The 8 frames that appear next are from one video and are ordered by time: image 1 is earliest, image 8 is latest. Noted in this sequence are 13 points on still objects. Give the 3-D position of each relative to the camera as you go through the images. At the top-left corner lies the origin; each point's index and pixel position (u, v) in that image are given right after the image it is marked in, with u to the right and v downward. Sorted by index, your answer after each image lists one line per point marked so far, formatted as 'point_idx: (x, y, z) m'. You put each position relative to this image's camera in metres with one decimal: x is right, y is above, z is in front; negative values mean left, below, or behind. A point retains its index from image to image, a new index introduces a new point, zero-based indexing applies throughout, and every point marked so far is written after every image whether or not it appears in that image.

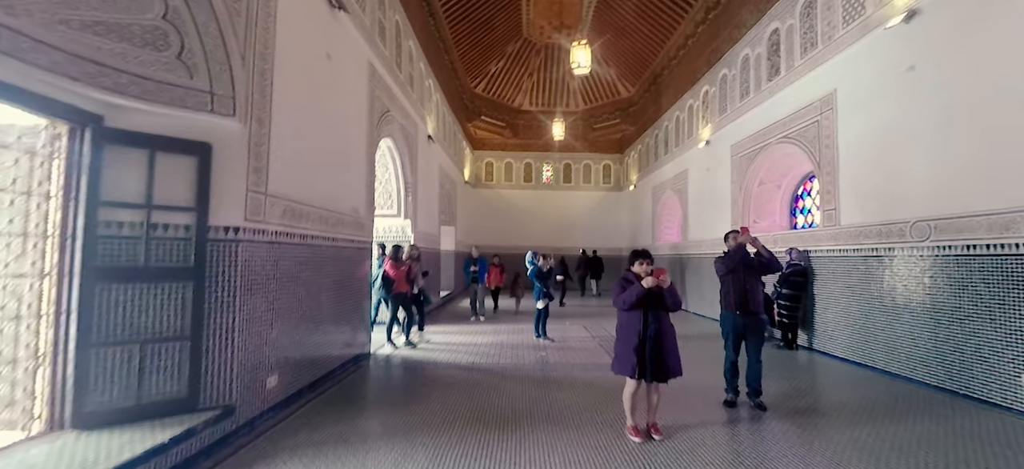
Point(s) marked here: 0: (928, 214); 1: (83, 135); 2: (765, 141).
0: (+3.7, +0.2, +3.7) m
1: (-2.2, +0.5, +2.1) m
2: (+3.7, +1.4, +6.1) m
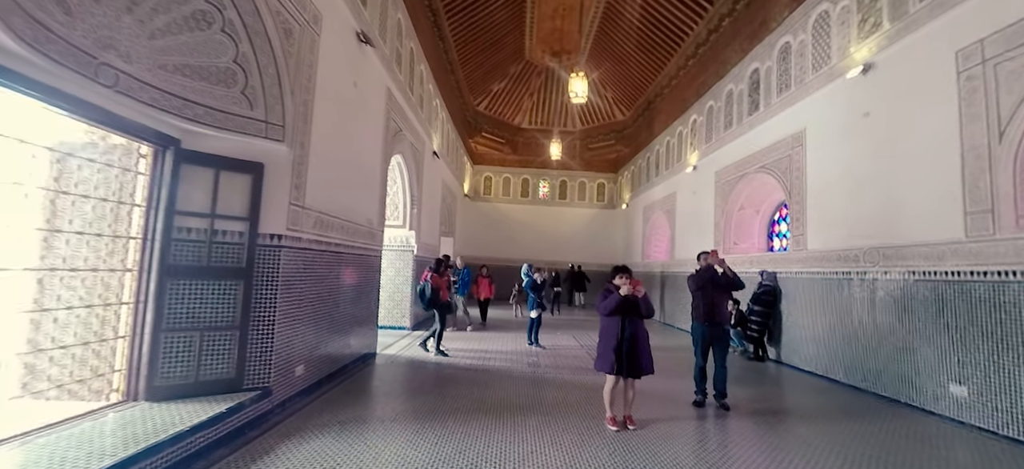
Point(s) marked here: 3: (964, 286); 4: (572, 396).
0: (+3.7, -0.1, +4.2) m
1: (-2.1, +0.5, +2.5) m
2: (+3.8, +1.0, +6.6) m
3: (+3.7, -0.4, +3.3) m
4: (+0.6, -1.5, +3.9) m
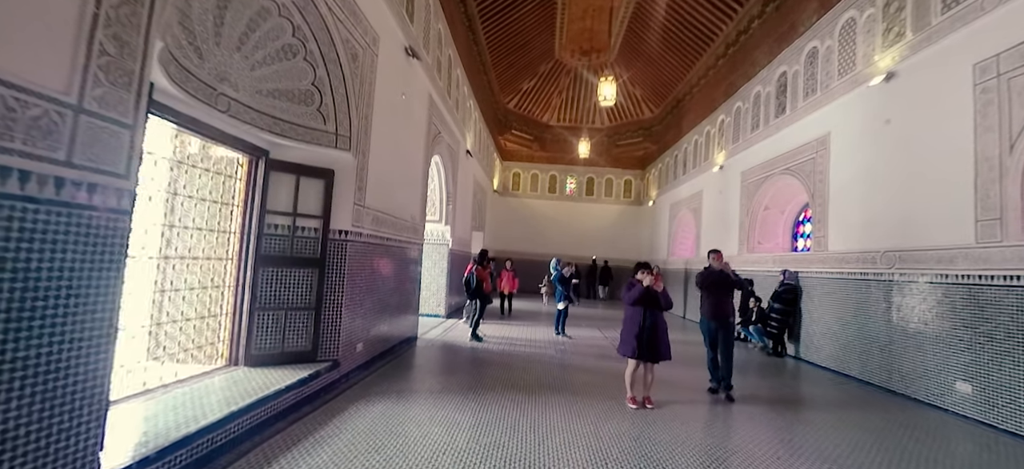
0: (+4.0, -0.1, +4.3) m
1: (-1.9, +0.5, +3.0) m
2: (+4.3, +1.0, +6.8) m
3: (+3.9, -0.5, +3.5) m
4: (+0.9, -1.5, +4.2) m
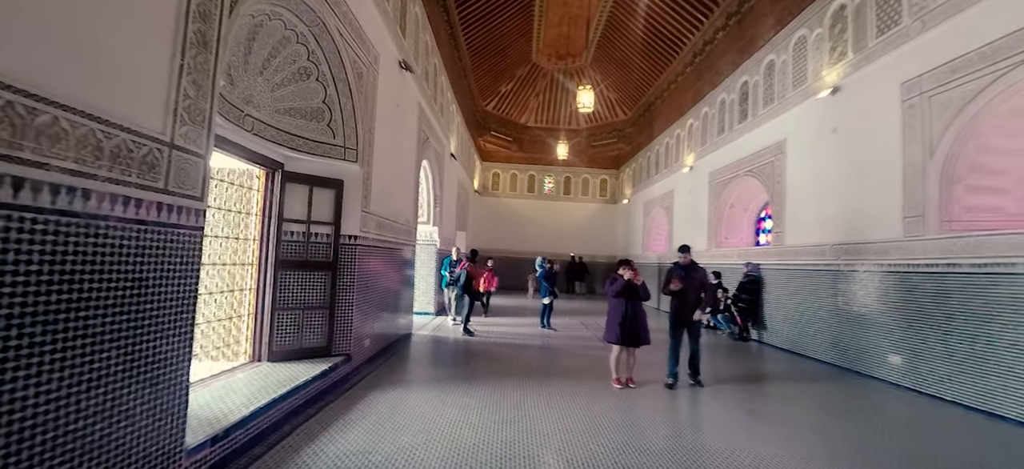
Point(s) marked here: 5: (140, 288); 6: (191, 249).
0: (+3.9, -0.1, +4.9) m
1: (-1.9, +0.5, +3.3) m
2: (+4.0, +1.1, +7.4) m
3: (+3.9, -0.4, +4.1) m
4: (+0.8, -1.5, +4.7) m
5: (-1.4, -0.2, +1.6) m
6: (-1.4, -0.1, +1.8) m
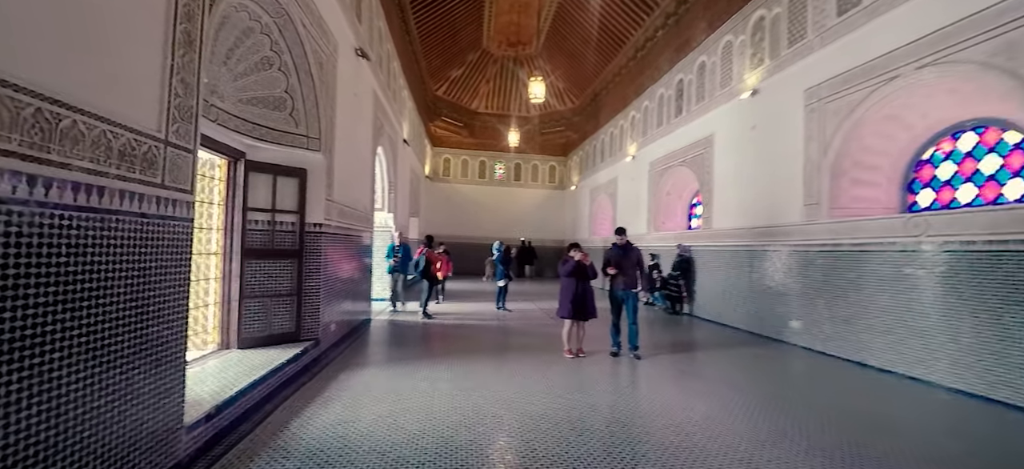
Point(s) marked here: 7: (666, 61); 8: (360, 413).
0: (+3.4, +0.1, +5.7) m
1: (-2.2, +0.5, +3.3) m
2: (+3.1, +1.4, +8.1) m
3: (+3.4, -0.2, +4.9) m
4: (+0.3, -1.3, +5.1) m
5: (-1.5, -0.2, +1.7) m
6: (-1.5, 0.0, +1.9) m
7: (+3.1, +3.5, +8.3) m
8: (-1.0, -1.1, +2.6) m
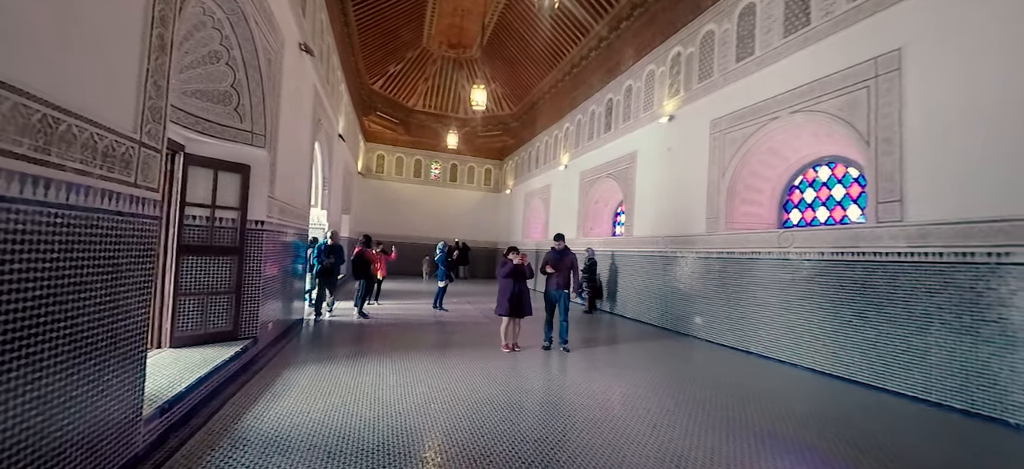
0: (+2.5, 0.0, +6.5) m
1: (-2.6, +0.6, +3.2) m
2: (+1.9, +1.3, +8.8) m
3: (+2.7, -0.4, +5.7) m
4: (-0.5, -1.3, +5.4) m
5: (-1.7, -0.2, +1.7) m
6: (-1.8, 0.0, +2.0) m
7: (+1.9, +3.4, +9.1) m
8: (-1.3, -1.1, +2.8) m
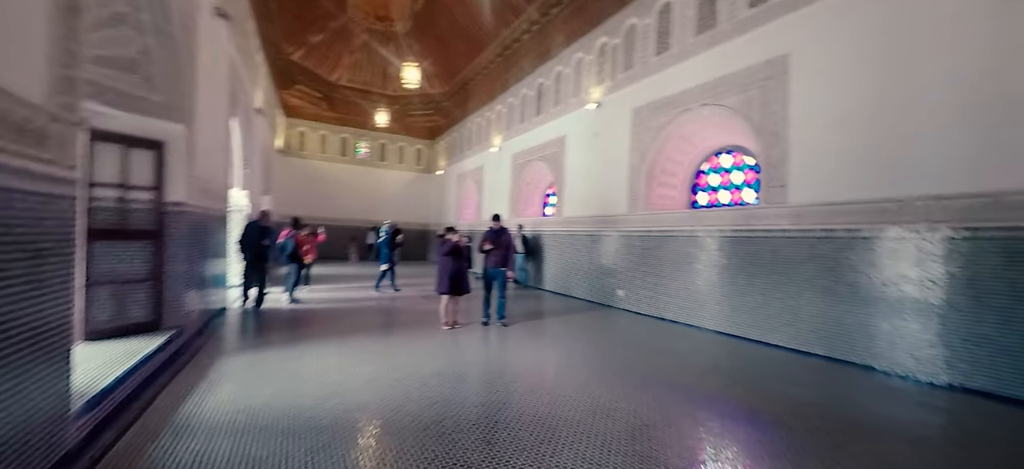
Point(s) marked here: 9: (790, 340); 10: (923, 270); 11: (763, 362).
0: (+1.4, +0.4, +7.0) m
1: (-3.0, +0.7, +2.9) m
2: (+0.4, +1.7, +9.1) m
3: (+1.7, -0.1, +6.3) m
4: (-1.3, -1.1, +5.5) m
5: (-1.9, -0.1, +1.6) m
6: (-2.0, +0.1, +1.8) m
7: (+0.4, +3.8, +9.3) m
8: (-1.7, -1.0, +2.7) m
9: (+2.8, -1.0, +4.1) m
10: (+3.2, -0.3, +3.2) m
11: (+2.3, -1.2, +3.8) m
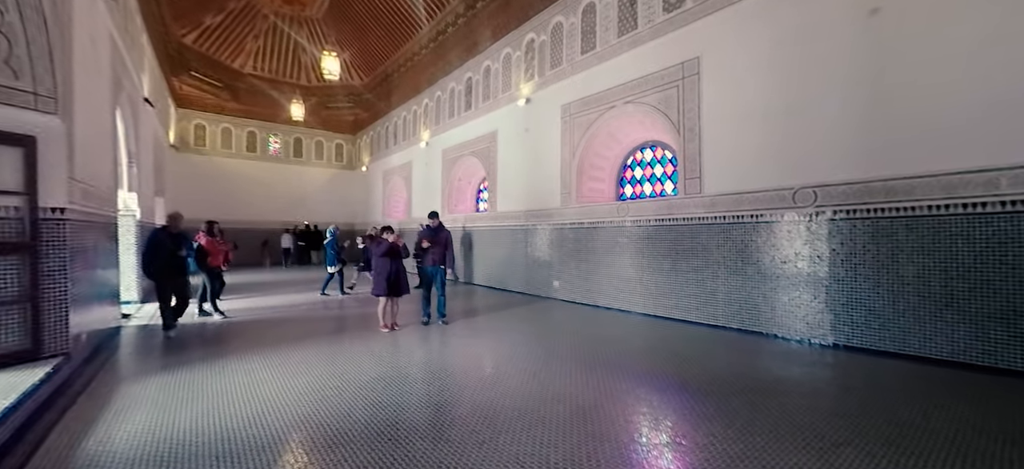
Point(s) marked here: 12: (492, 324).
0: (+0.3, +0.5, +7.1) m
1: (-3.4, +0.6, +2.3) m
2: (-1.1, +1.8, +9.0) m
3: (+0.8, +0.1, +6.5) m
4: (-2.1, -1.1, +5.2) m
5: (-2.0, -0.2, +1.3) m
6: (-2.2, 0.0, +1.5) m
7: (-1.2, +3.9, +9.2) m
8: (-2.0, -1.1, +2.4) m
9: (+2.2, -0.9, +4.6) m
10: (+2.7, -0.1, +3.7) m
11: (+1.8, -1.1, +4.2) m
12: (-0.2, -1.1, +5.1) m
